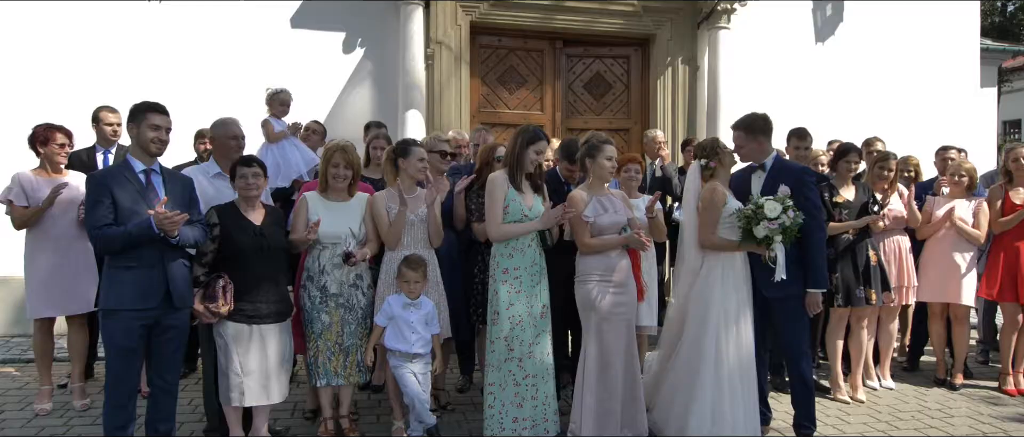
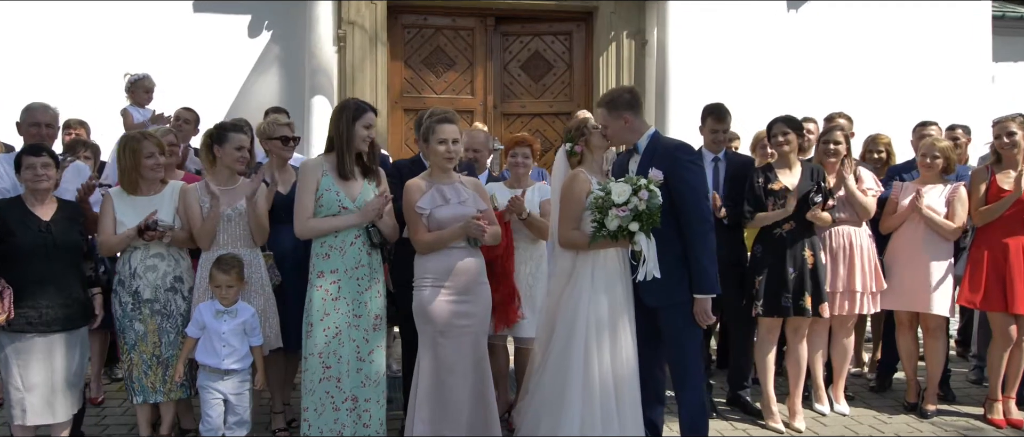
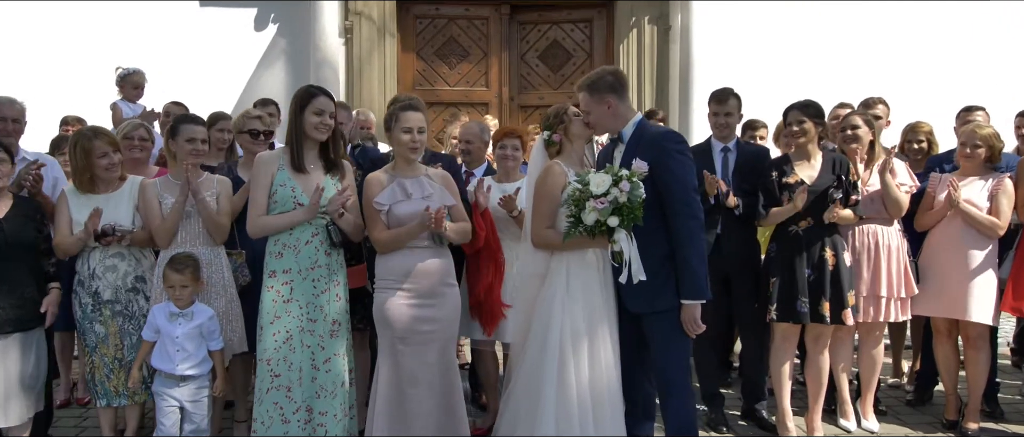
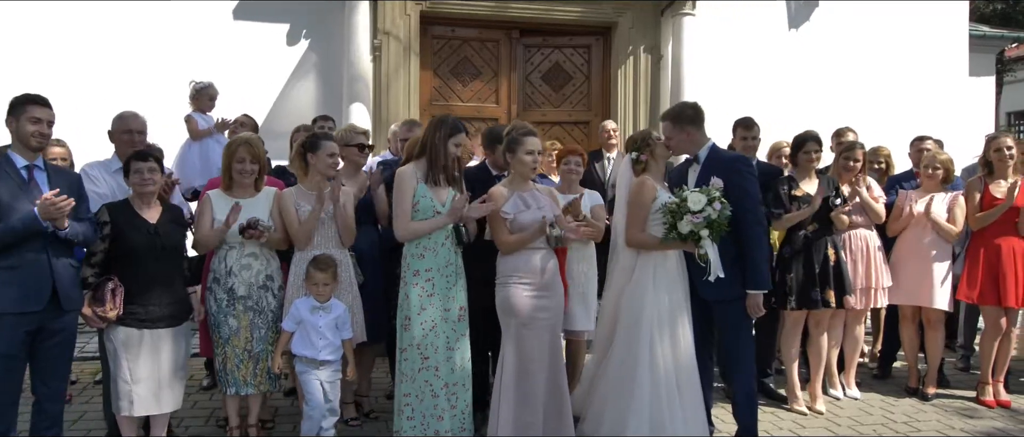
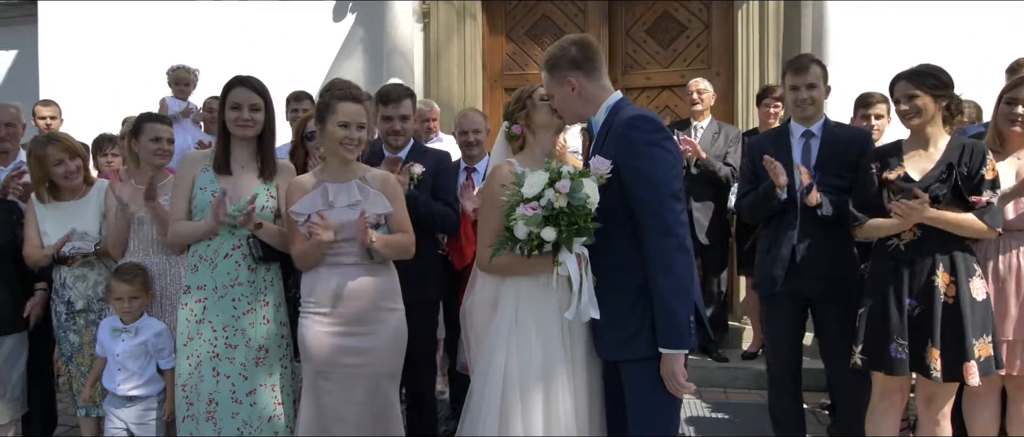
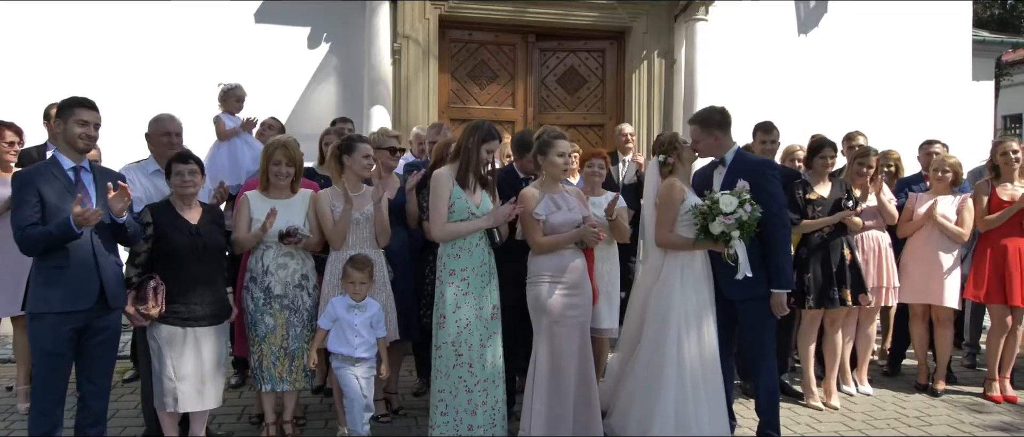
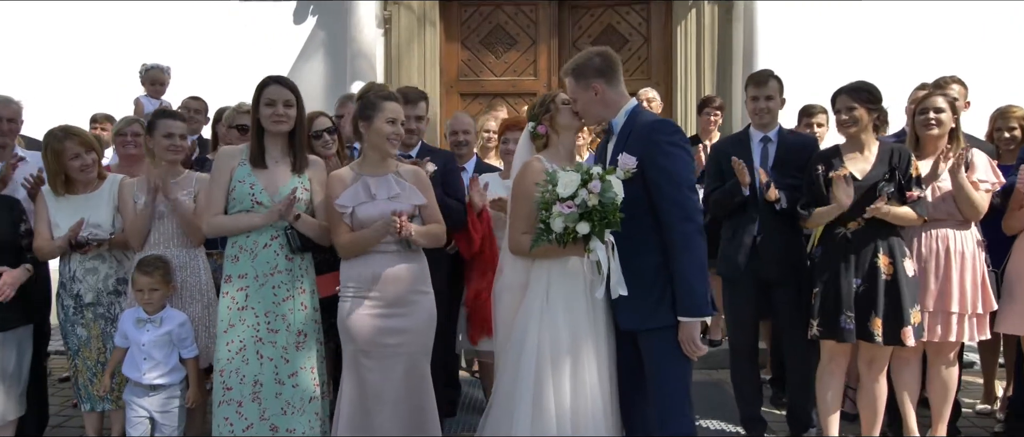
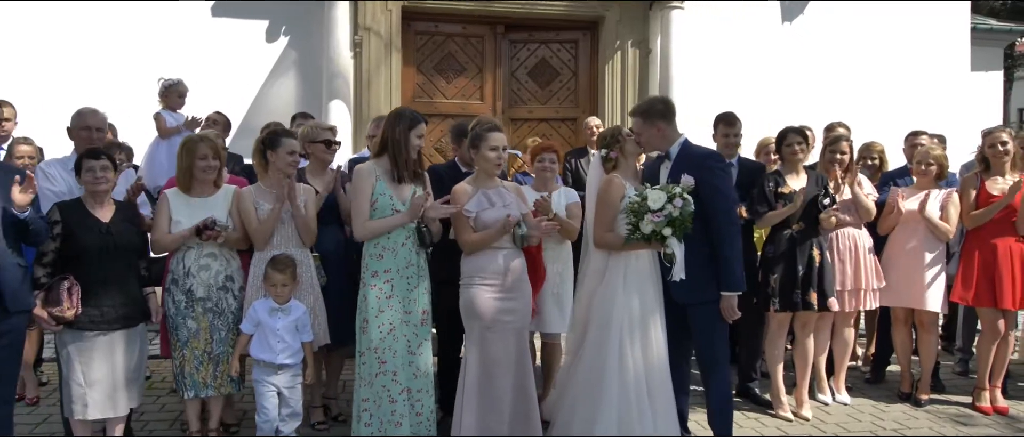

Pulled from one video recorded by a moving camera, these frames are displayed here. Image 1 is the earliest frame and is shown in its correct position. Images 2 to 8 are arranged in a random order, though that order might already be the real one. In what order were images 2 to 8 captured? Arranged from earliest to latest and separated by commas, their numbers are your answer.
6, 4, 8, 2, 3, 7, 5
